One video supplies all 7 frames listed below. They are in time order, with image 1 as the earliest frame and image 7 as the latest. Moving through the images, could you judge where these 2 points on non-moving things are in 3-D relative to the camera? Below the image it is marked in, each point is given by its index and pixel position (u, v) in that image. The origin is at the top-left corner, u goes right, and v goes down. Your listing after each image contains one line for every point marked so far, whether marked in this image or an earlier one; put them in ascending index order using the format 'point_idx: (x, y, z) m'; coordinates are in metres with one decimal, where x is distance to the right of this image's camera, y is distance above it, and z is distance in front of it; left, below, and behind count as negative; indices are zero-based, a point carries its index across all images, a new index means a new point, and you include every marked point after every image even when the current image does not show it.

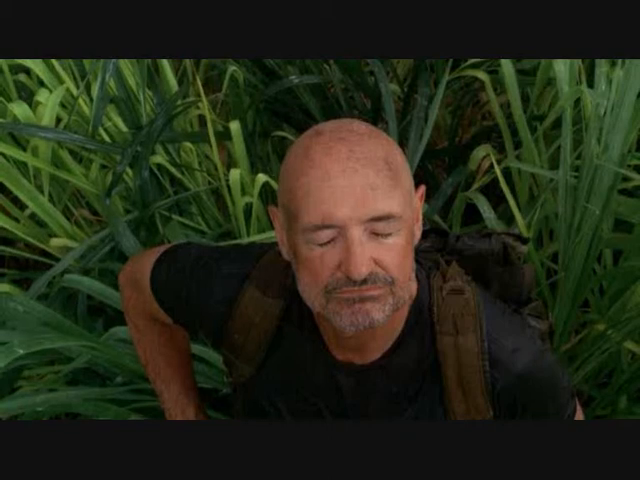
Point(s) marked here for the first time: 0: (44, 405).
0: (-0.4, -0.3, +1.9) m
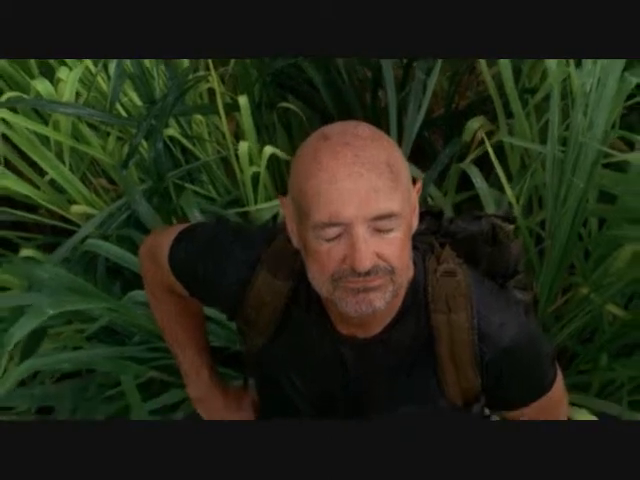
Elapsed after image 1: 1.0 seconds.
0: (-0.4, -0.2, +2.0) m
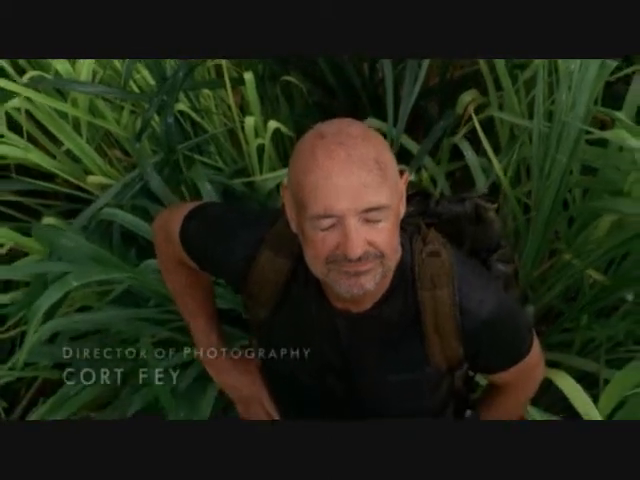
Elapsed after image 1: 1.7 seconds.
0: (-0.4, -0.2, +2.2) m
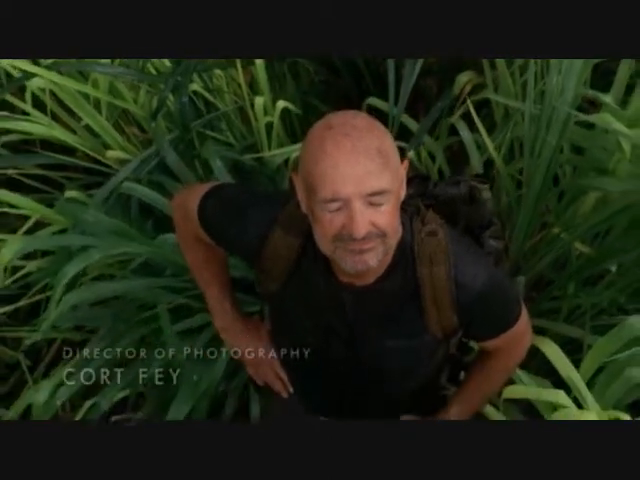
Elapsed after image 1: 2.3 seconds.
0: (-0.4, -0.1, +2.3) m
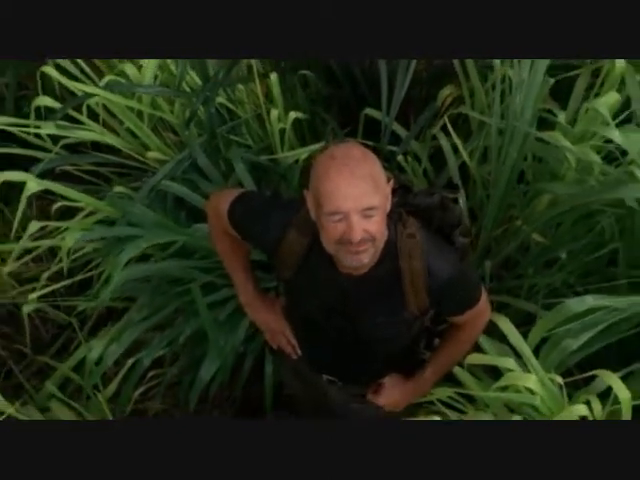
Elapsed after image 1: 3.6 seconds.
0: (-0.4, -0.1, +2.8) m
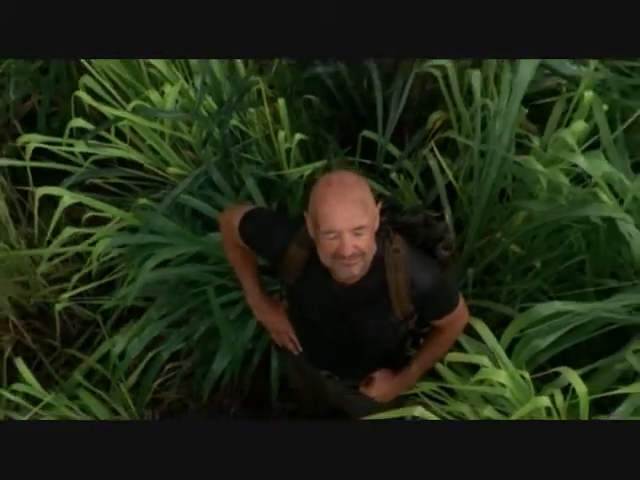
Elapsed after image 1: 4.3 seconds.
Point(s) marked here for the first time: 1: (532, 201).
0: (-0.4, -0.1, +3.2) m
1: (+0.5, +0.1, +3.0) m
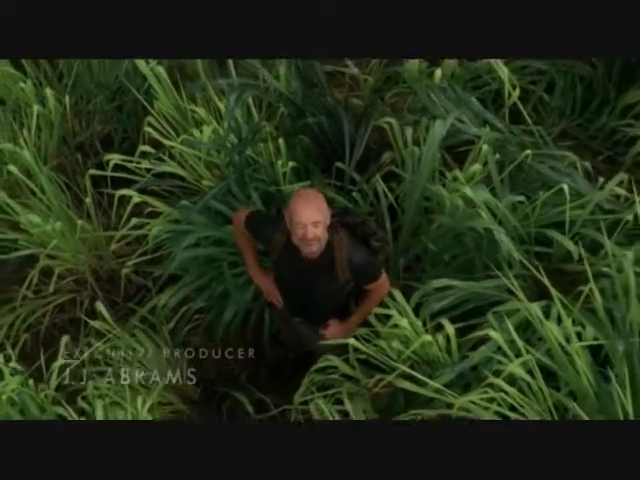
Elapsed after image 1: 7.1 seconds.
0: (-0.4, 0.0, +4.7) m
1: (+0.5, +0.1, +4.5) m
